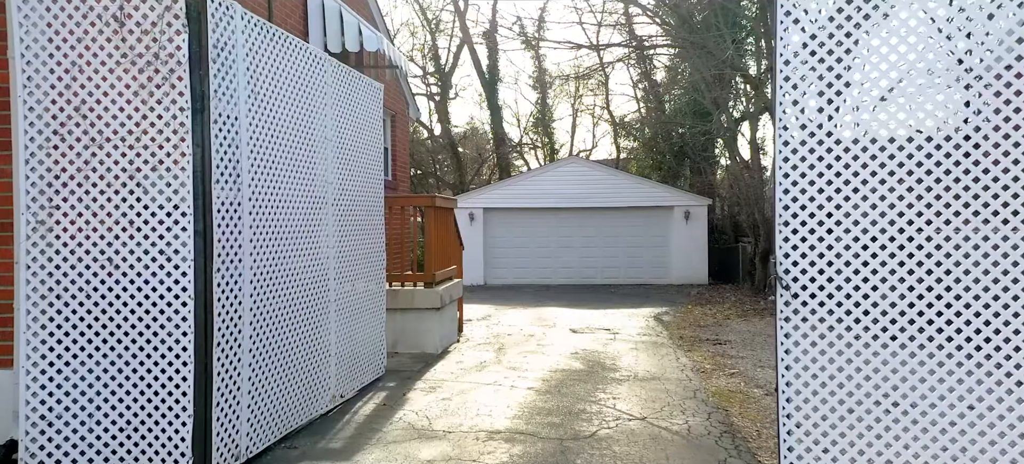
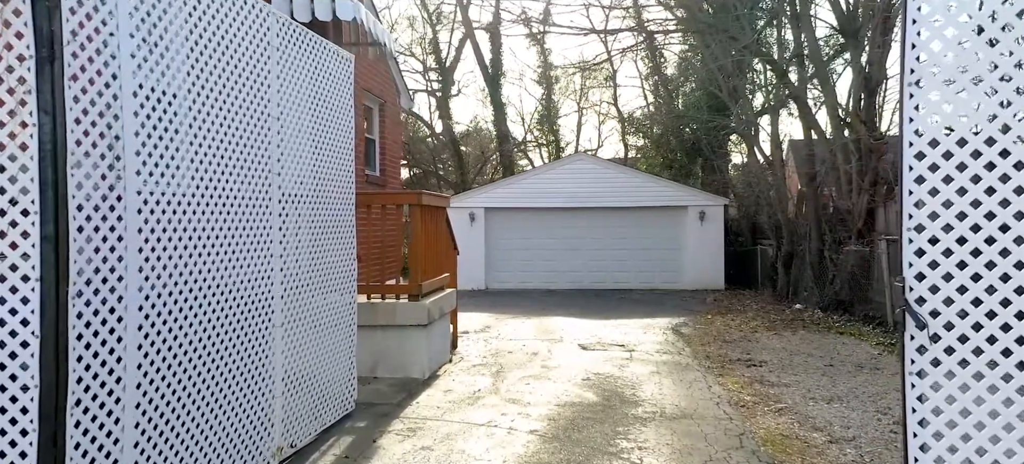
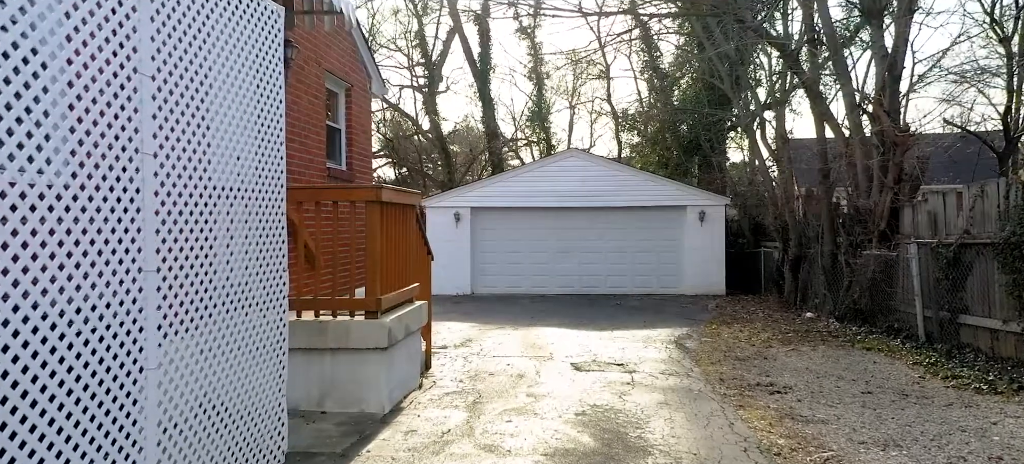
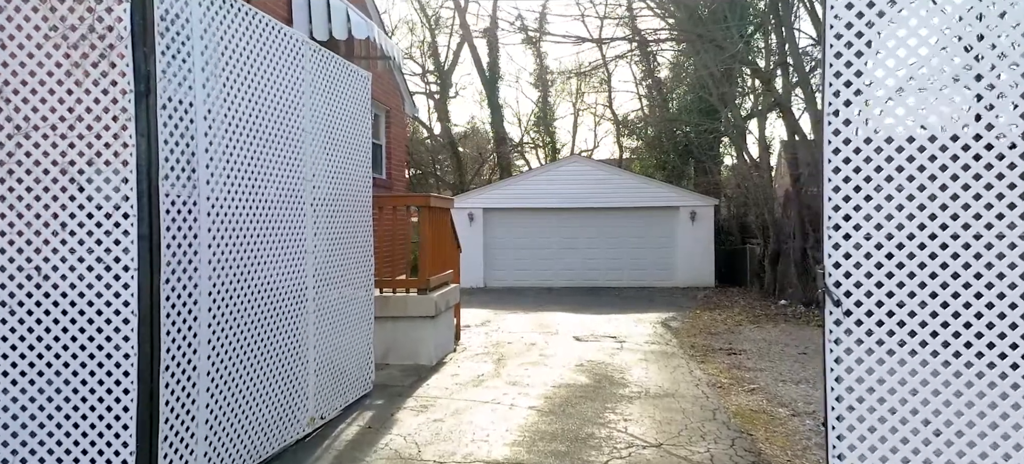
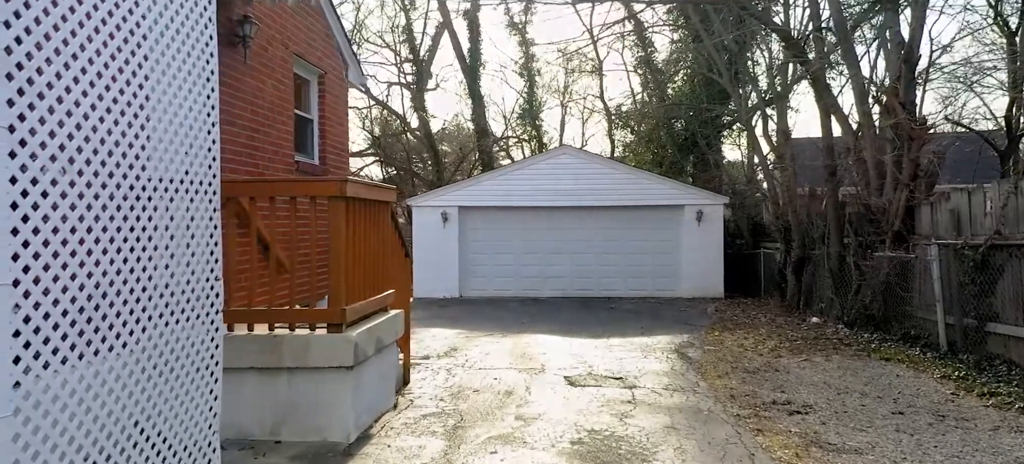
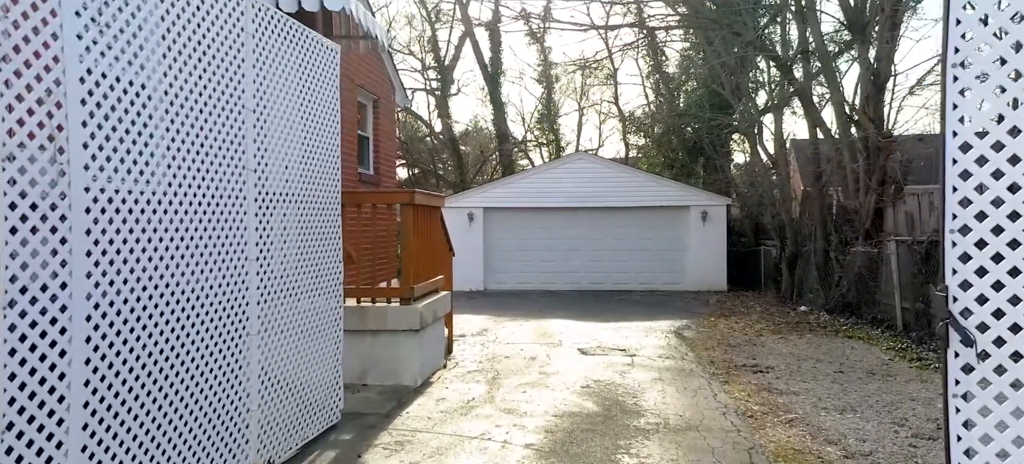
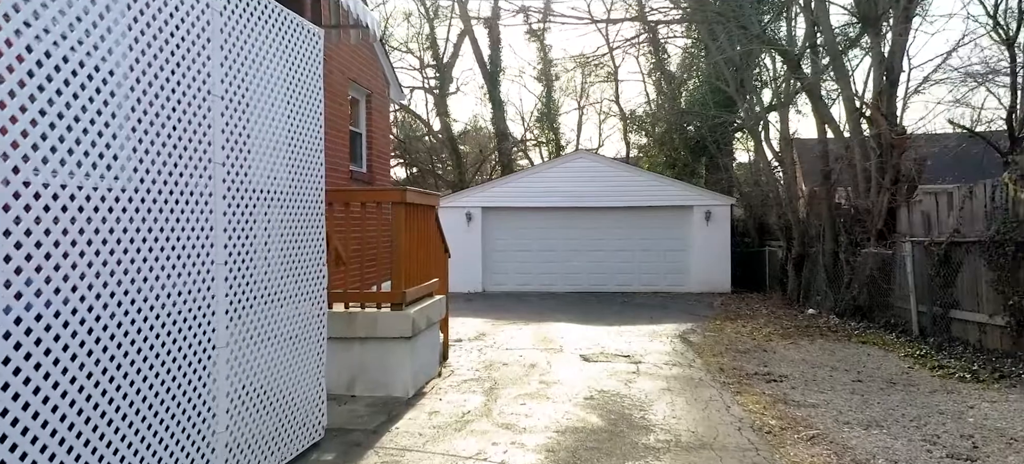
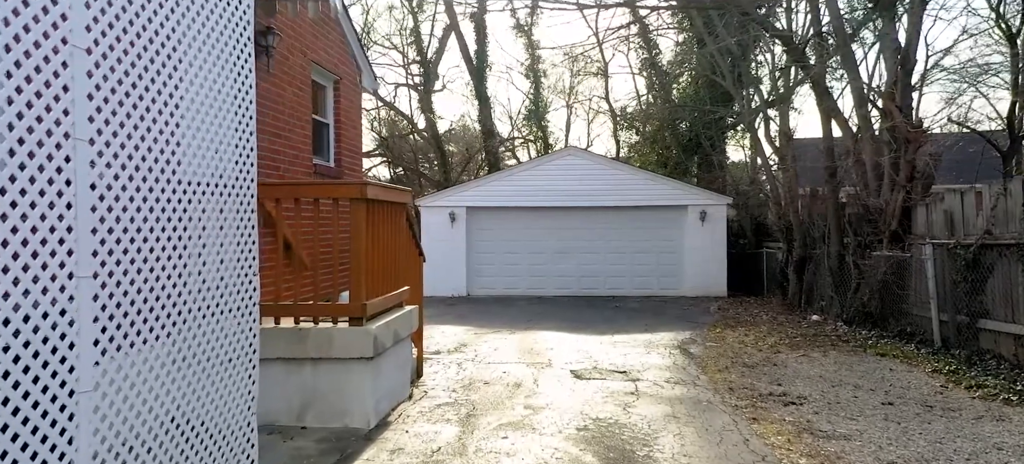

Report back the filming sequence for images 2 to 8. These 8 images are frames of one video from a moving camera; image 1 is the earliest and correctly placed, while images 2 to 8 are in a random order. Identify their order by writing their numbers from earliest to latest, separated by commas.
4, 2, 6, 7, 3, 8, 5
